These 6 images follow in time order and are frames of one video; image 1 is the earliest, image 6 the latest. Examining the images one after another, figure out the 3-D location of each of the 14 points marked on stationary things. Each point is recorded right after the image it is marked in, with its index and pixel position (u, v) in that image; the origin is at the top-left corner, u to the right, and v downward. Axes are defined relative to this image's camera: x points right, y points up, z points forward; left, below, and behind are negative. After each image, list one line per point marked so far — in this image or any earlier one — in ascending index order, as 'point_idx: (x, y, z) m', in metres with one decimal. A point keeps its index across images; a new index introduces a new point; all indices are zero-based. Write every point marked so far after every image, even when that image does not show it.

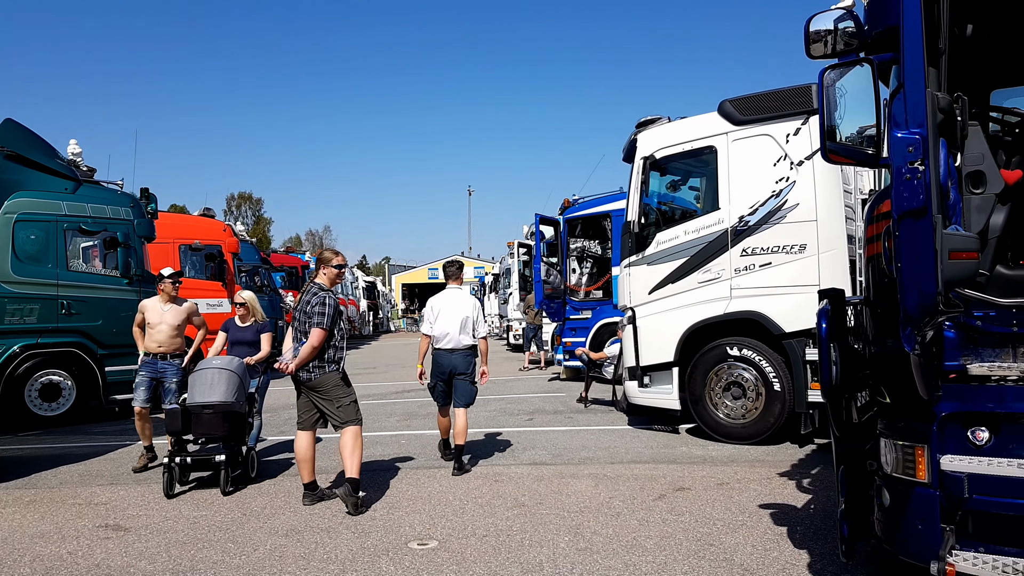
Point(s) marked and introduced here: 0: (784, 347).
0: (+2.5, -0.6, +7.2) m
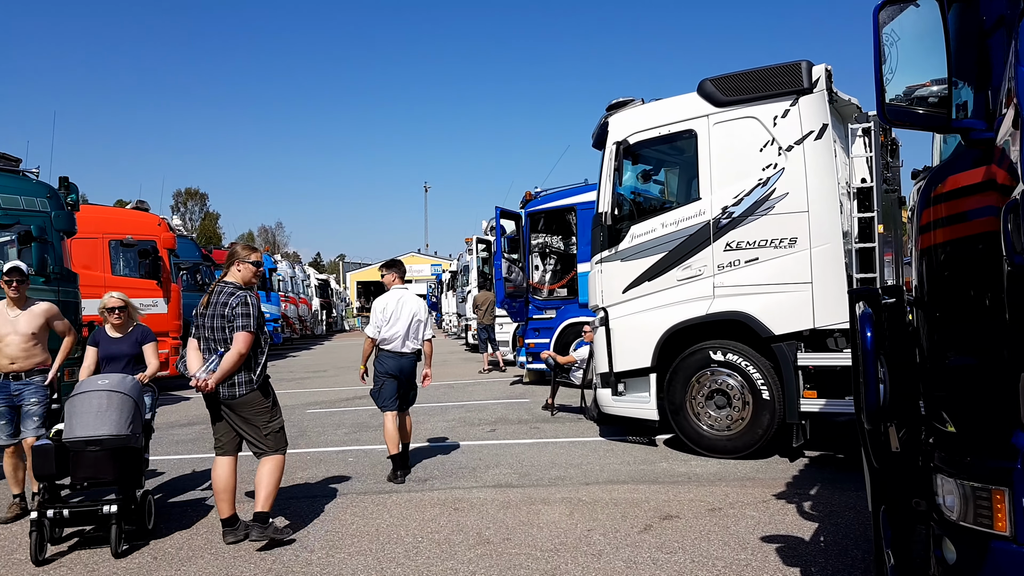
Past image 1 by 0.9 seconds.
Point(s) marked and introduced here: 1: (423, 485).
0: (+2.2, -0.5, +6.5) m
1: (-0.7, -1.6, +6.2) m
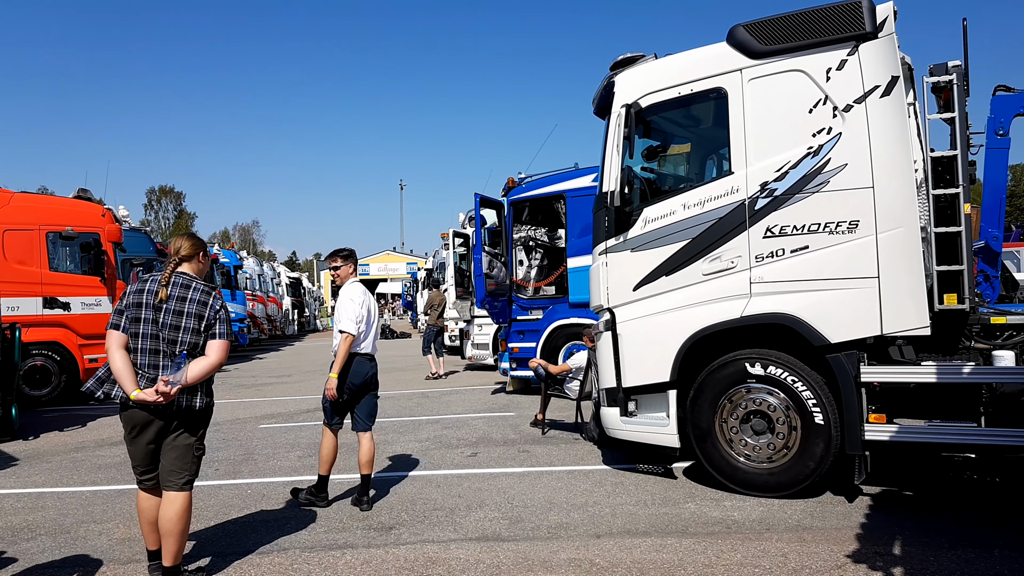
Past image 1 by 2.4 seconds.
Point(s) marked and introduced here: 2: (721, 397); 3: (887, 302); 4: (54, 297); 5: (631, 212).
0: (+2.1, -0.5, +5.2) m
1: (-0.8, -1.6, +4.8) m
2: (+1.5, -0.8, +5.5) m
3: (+2.4, -0.1, +5.0) m
4: (-6.8, -0.1, +11.5) m
5: (+0.9, +0.6, +6.0) m
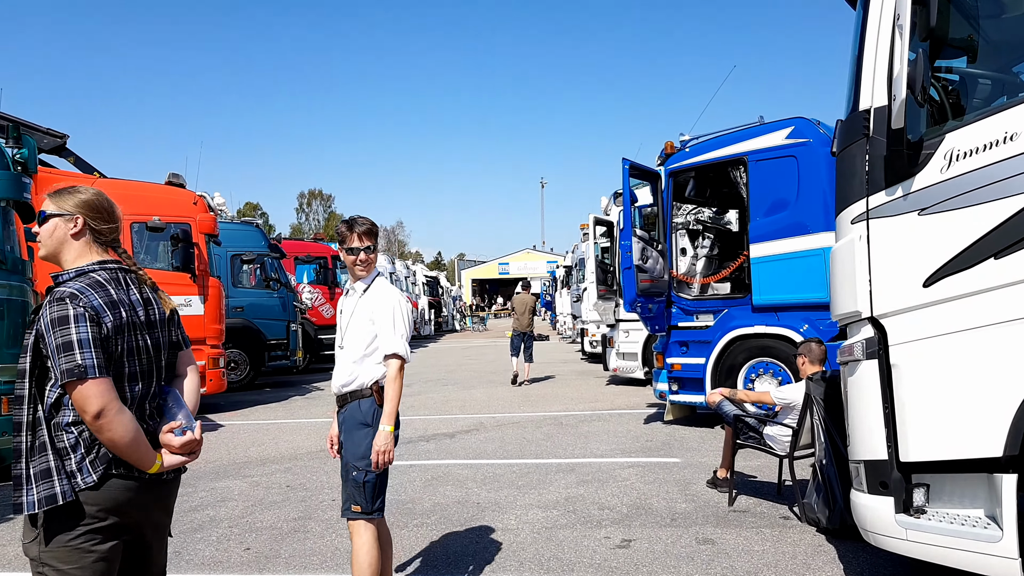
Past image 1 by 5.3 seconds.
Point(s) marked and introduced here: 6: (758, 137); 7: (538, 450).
0: (+2.8, -0.5, +2.3) m
1: (-0.2, -1.5, +2.5) m
2: (+2.2, -0.7, +2.7) m
3: (+3.0, -0.1, +2.1) m
4: (-4.9, -0.1, +10.1) m
5: (+1.7, +0.6, +3.3) m
6: (+2.5, +1.5, +7.8) m
7: (+0.2, -1.5, +7.2) m
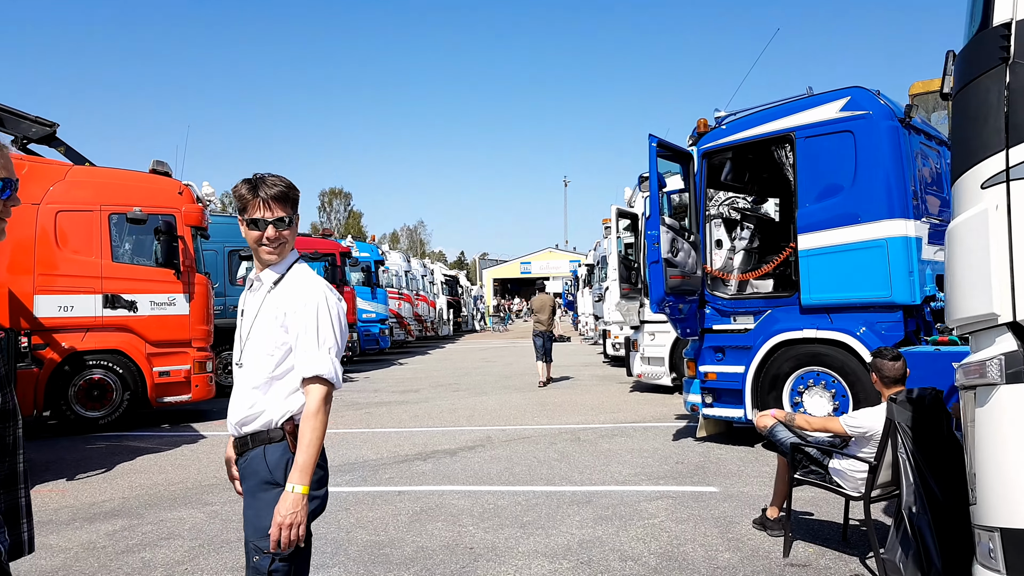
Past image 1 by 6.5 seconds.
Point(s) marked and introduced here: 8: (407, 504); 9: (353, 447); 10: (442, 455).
0: (+2.7, -0.5, +1.3) m
1: (-0.2, -1.5, +1.5) m
2: (+2.1, -0.7, +1.6) m
3: (+2.9, 0.0, +1.0) m
4: (-4.7, -0.1, +9.3) m
5: (+1.7, +0.6, +2.3) m
6: (+2.6, +1.5, +6.8) m
7: (+0.3, -1.5, +6.2) m
8: (-0.7, -1.5, +5.4) m
9: (-1.6, -1.6, +7.8) m
10: (-0.6, -1.5, +7.0) m
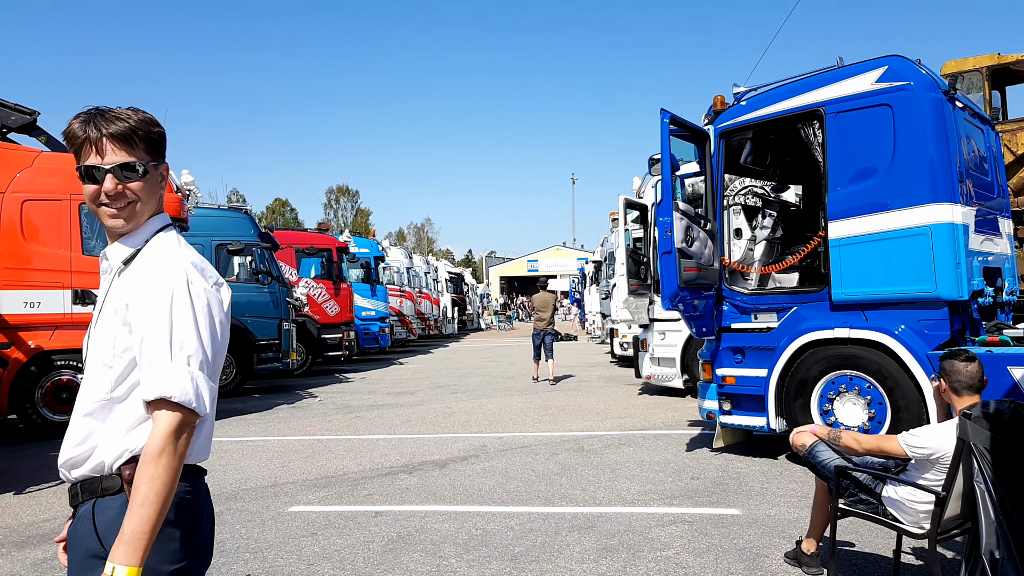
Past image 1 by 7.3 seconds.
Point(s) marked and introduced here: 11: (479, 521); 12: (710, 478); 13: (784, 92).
0: (+2.6, -0.4, +0.5) m
1: (-0.3, -1.5, +0.8) m
2: (+2.0, -0.7, +0.9) m
3: (+2.8, 0.0, +0.3) m
4: (-4.7, 0.0, +8.7) m
5: (+1.6, +0.7, +1.6) m
6: (+2.6, +1.6, +6.0) m
7: (+0.3, -1.4, +5.5) m
8: (-0.8, -1.5, +4.8) m
9: (-1.6, -1.6, +7.2) m
10: (-0.7, -1.4, +6.3) m
11: (-0.2, -1.4, +4.7) m
12: (+1.4, -1.4, +5.6) m
13: (+2.3, +1.6, +6.4) m
